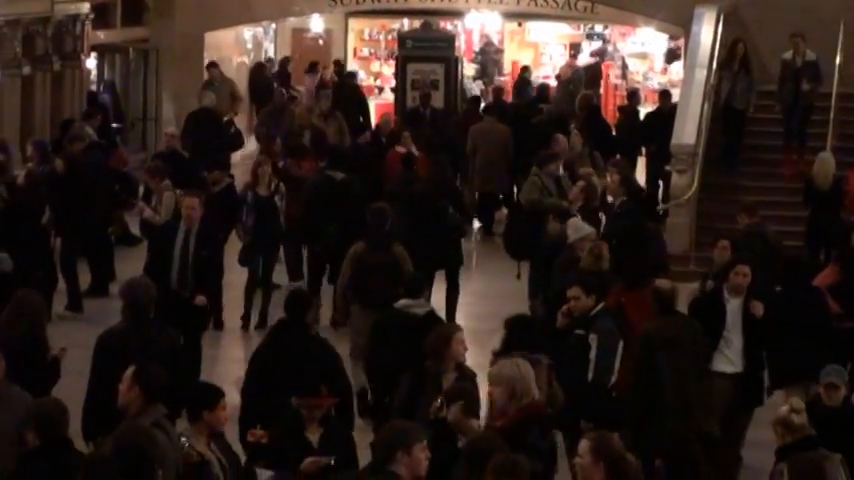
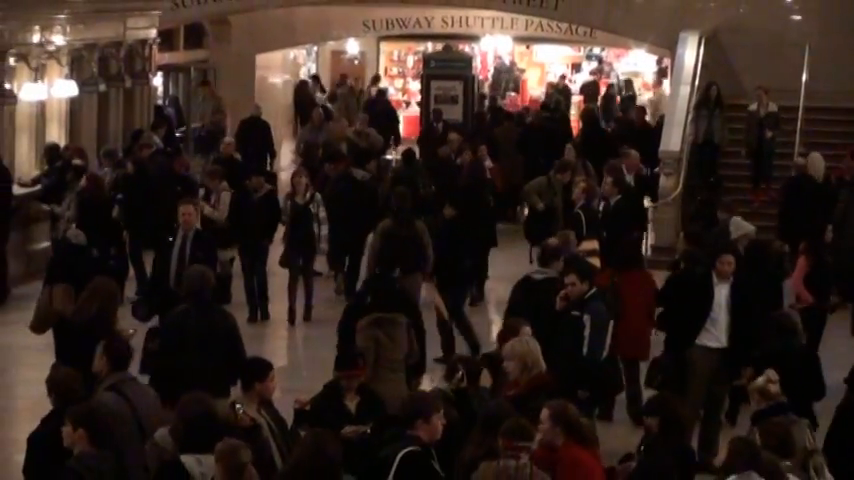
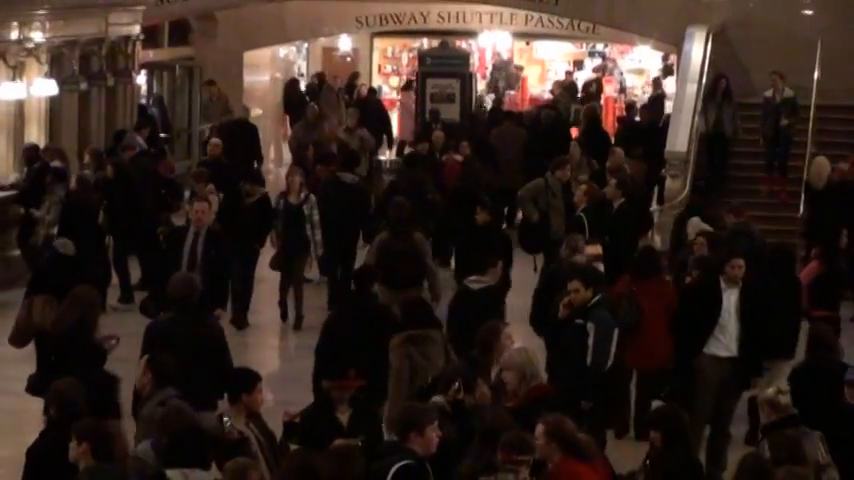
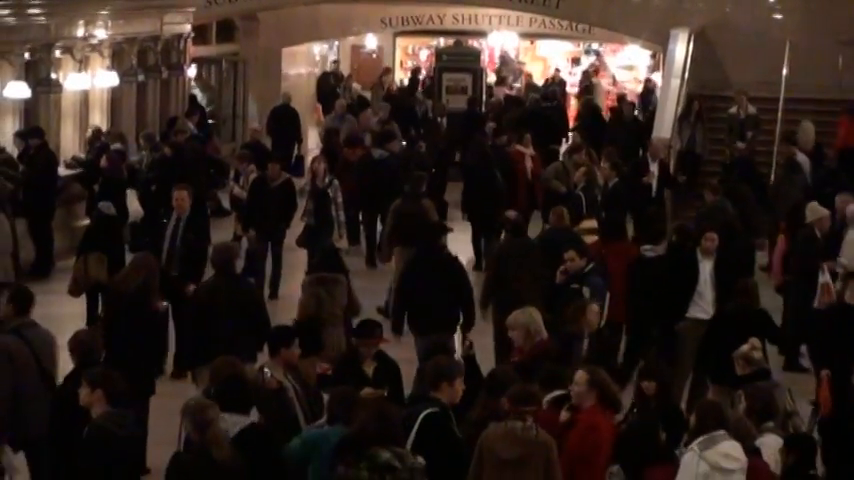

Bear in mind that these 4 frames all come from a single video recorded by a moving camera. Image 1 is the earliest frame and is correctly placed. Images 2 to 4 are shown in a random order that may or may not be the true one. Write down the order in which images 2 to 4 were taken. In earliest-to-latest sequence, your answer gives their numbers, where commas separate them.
3, 2, 4
